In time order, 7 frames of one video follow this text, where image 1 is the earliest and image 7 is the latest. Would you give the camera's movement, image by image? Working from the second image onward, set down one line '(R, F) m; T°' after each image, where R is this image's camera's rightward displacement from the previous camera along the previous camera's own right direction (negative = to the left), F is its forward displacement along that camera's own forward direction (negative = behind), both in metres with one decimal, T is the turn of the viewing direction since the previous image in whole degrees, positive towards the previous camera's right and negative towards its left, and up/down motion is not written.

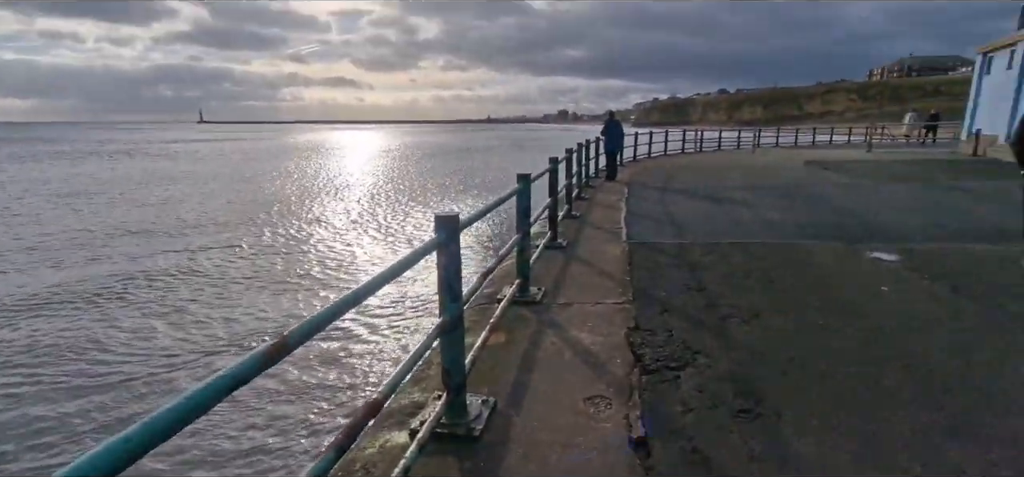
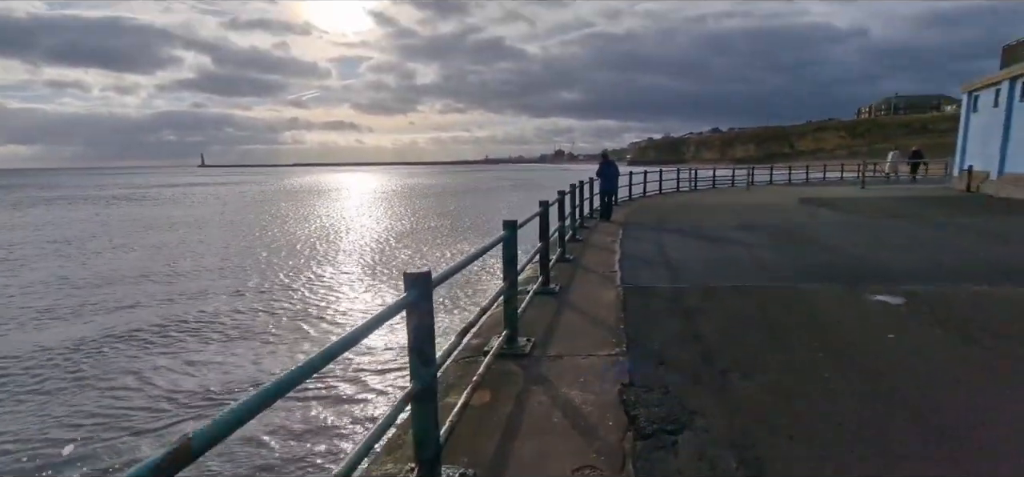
(+0.1, +0.2) m; 0°
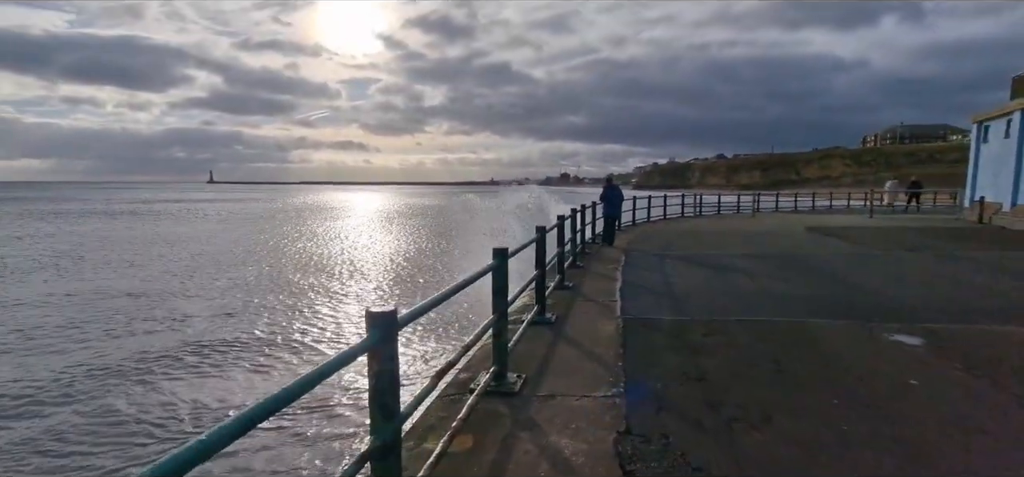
(+0.1, +0.3) m; 0°
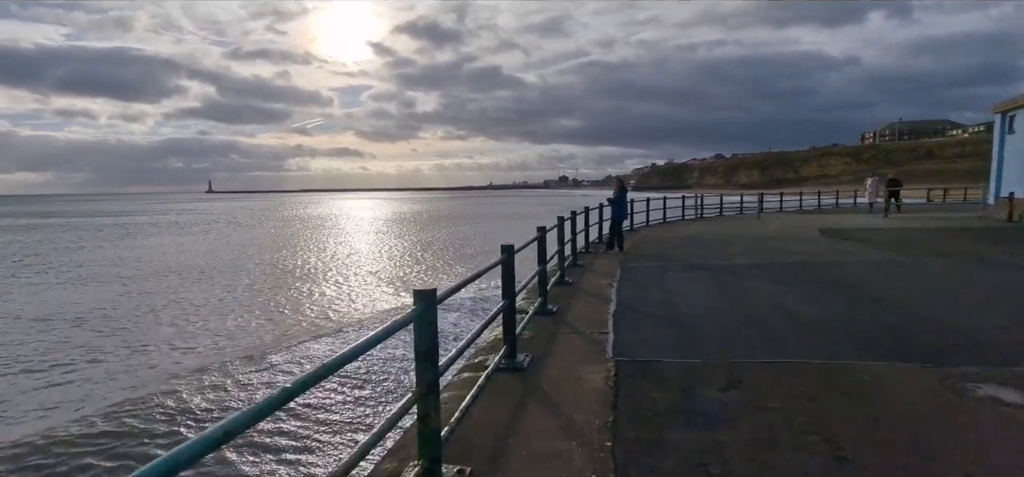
(+0.3, +1.4) m; 0°
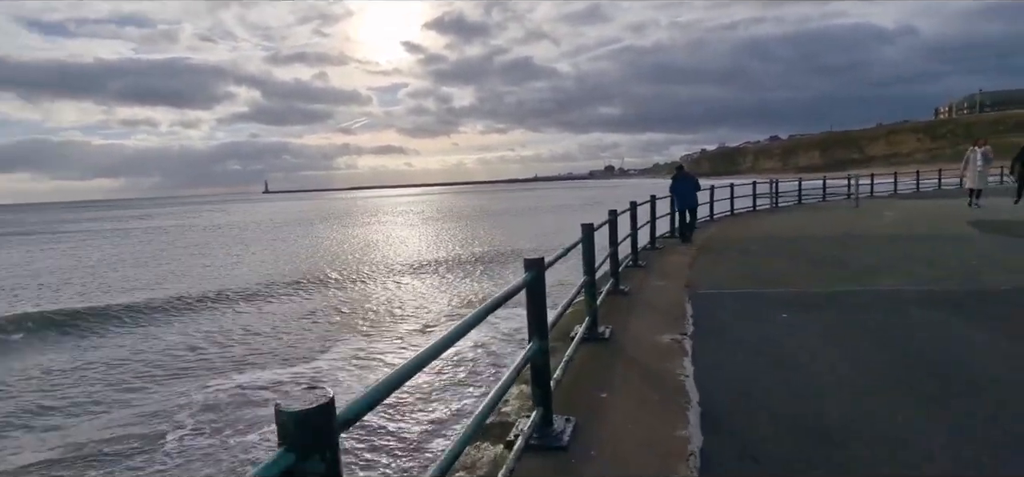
(+0.5, +4.0) m; -4°
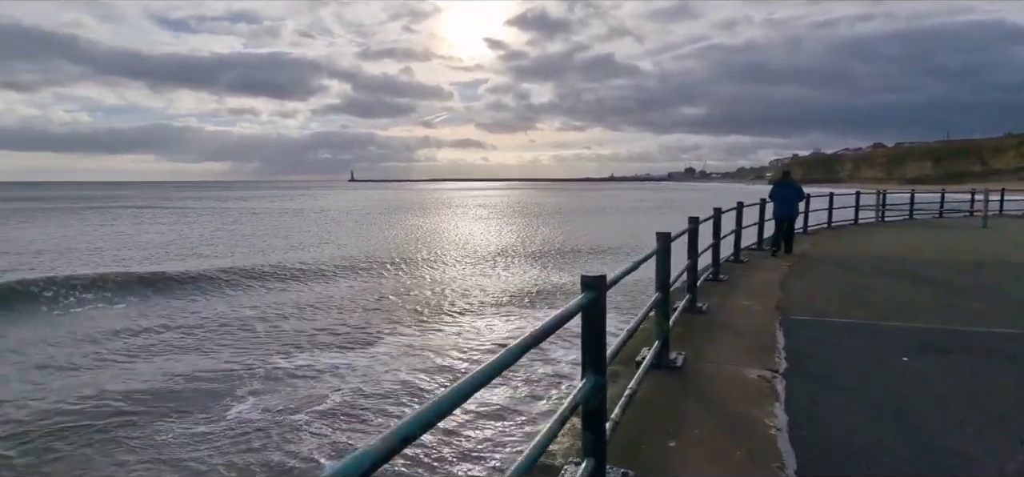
(+0.1, +0.7) m; -6°
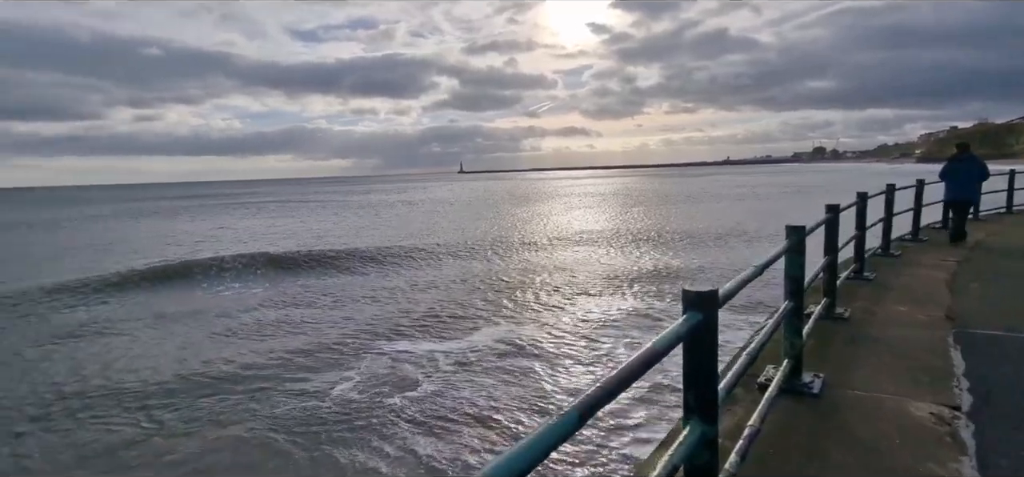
(+0.1, +0.8) m; -10°
